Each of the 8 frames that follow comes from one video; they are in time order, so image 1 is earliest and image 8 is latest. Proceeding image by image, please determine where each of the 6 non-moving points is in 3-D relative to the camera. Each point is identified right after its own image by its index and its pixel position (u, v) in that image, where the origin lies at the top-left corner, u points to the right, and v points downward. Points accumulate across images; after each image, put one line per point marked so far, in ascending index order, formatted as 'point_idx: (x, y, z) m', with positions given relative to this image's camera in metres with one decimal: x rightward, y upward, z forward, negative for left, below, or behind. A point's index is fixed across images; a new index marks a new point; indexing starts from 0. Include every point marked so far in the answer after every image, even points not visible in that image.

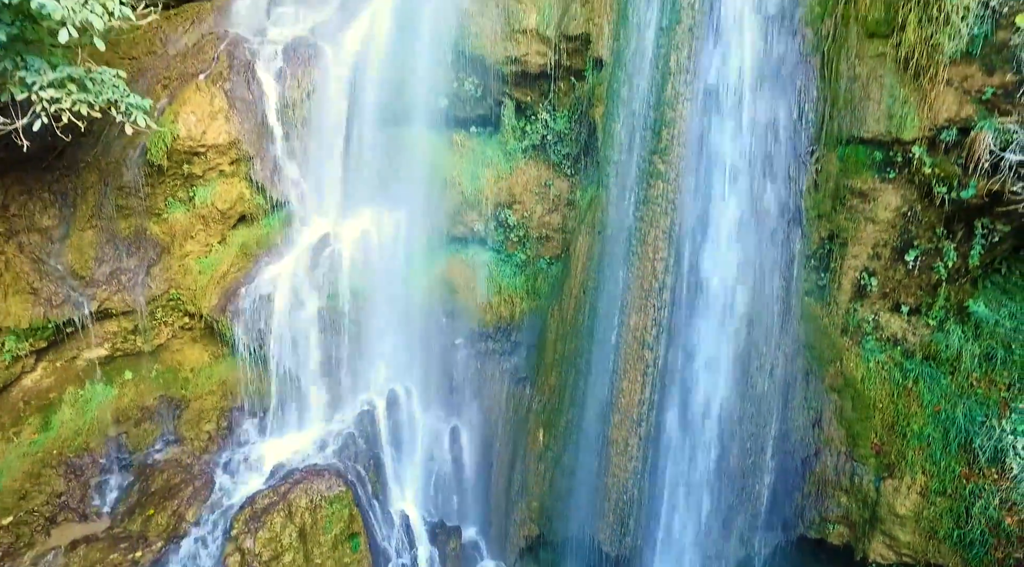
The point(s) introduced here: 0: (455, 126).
0: (-0.6, +1.7, +8.8) m
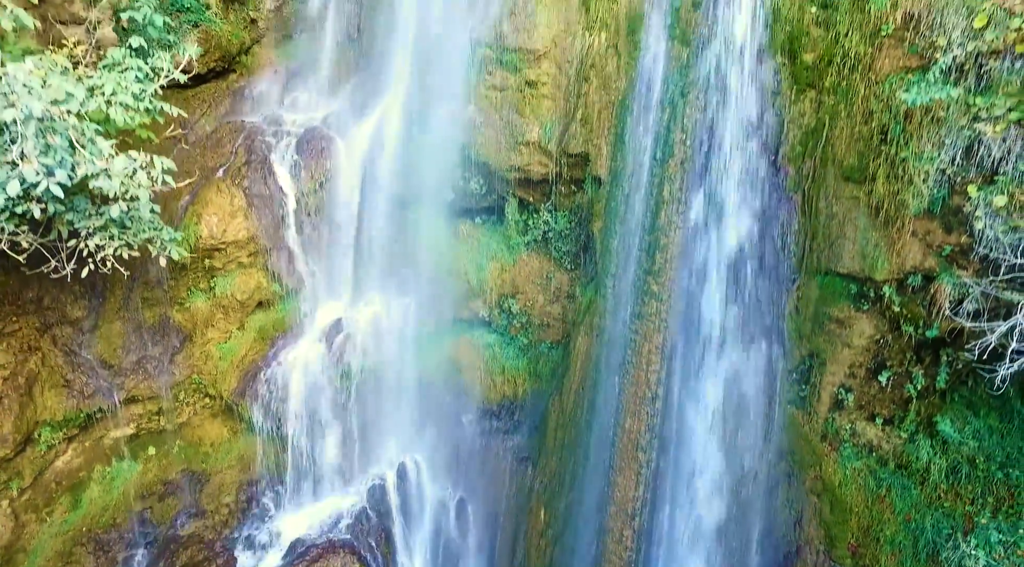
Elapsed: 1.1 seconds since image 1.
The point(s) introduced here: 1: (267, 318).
0: (-0.6, +0.8, +9.4) m
1: (-2.8, -0.3, +9.2) m
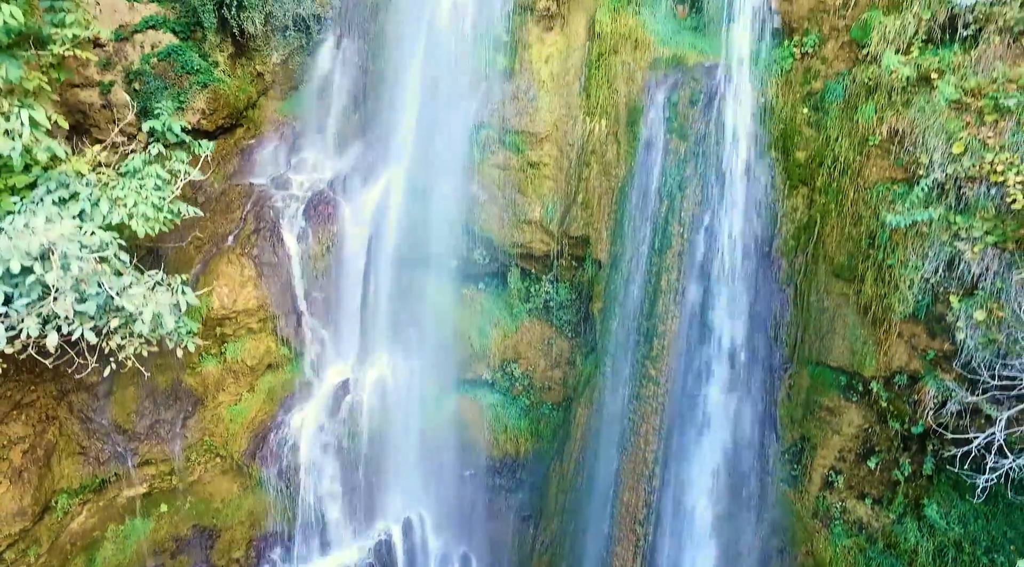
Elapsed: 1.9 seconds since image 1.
0: (-0.6, 0.0, +9.6) m
1: (-2.8, -1.1, +9.5) m
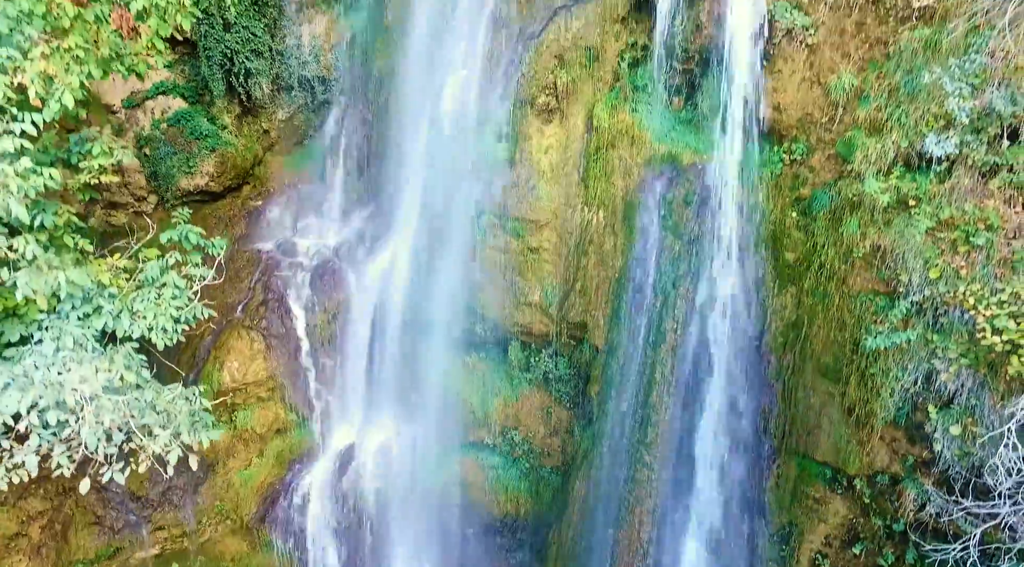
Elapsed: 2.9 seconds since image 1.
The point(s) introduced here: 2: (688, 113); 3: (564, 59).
0: (-0.5, -0.8, +10.0) m
1: (-2.8, -1.9, +9.8) m
2: (+1.6, +1.7, +7.5) m
3: (+0.5, +2.2, +8.2) m
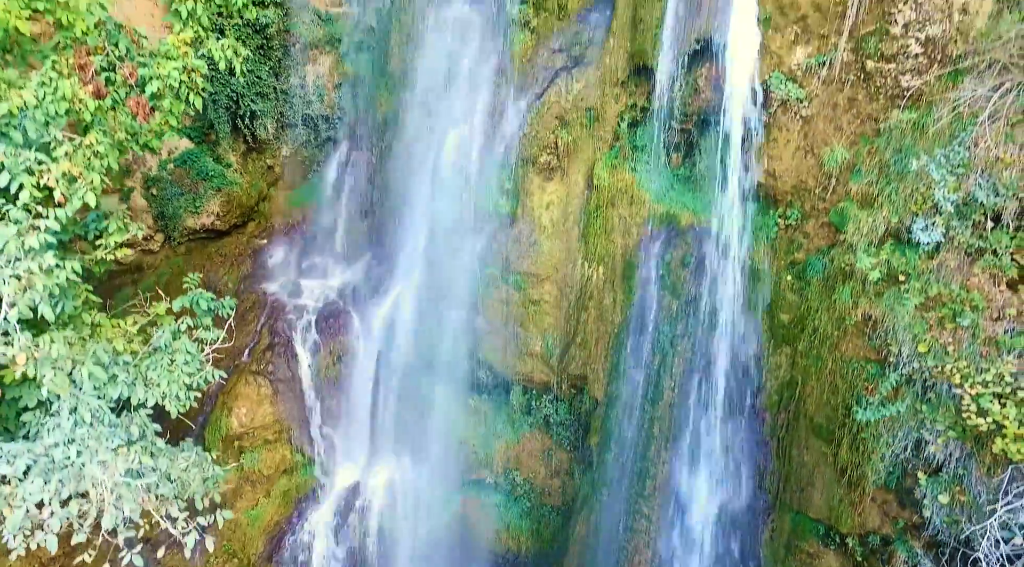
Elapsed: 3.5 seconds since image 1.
0: (-0.5, -1.4, +10.2) m
1: (-2.7, -2.5, +10.0) m
2: (+1.6, +1.1, +7.7) m
3: (+0.5, +1.6, +8.4) m
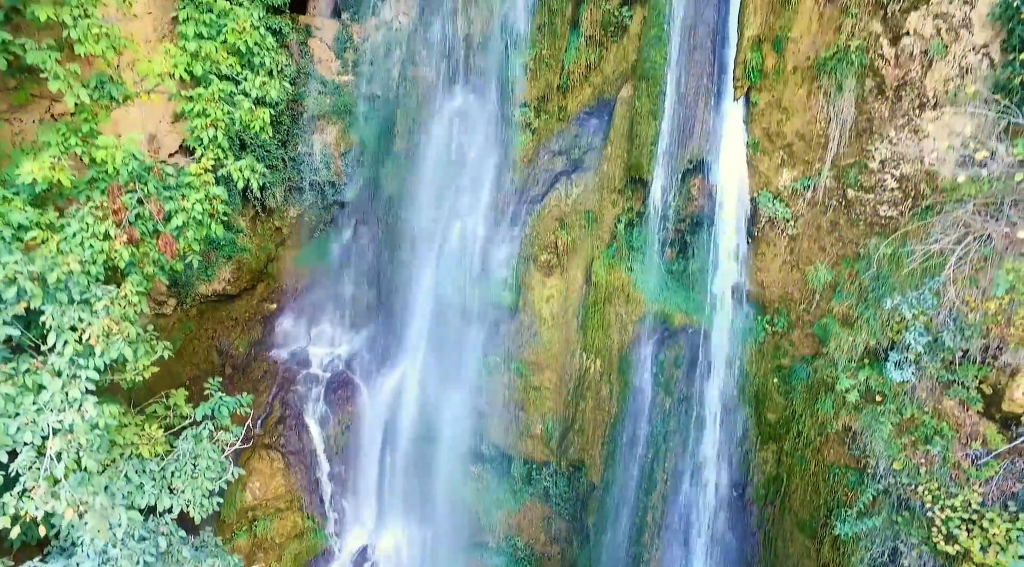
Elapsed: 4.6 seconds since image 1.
0: (-0.5, -2.3, +10.6) m
1: (-2.7, -3.4, +10.5) m
2: (+1.7, +0.1, +8.1) m
3: (+0.6, +0.7, +8.8) m
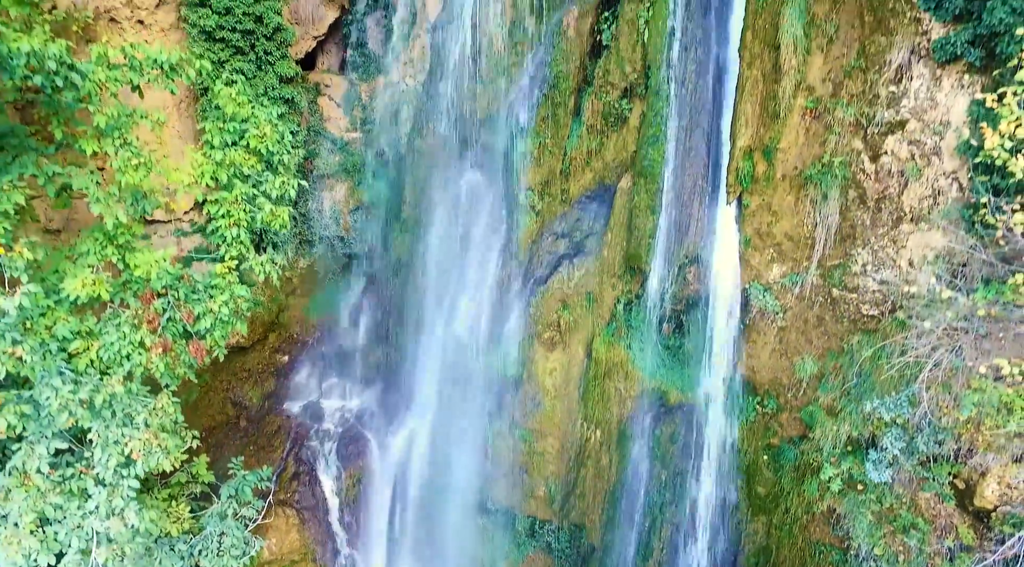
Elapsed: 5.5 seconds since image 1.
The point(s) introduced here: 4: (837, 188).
0: (-0.5, -3.2, +11.1) m
1: (-2.7, -4.3, +11.0) m
2: (+1.7, -0.7, +8.6) m
3: (+0.6, -0.2, +9.3) m
4: (+2.9, +0.8, +7.2) m
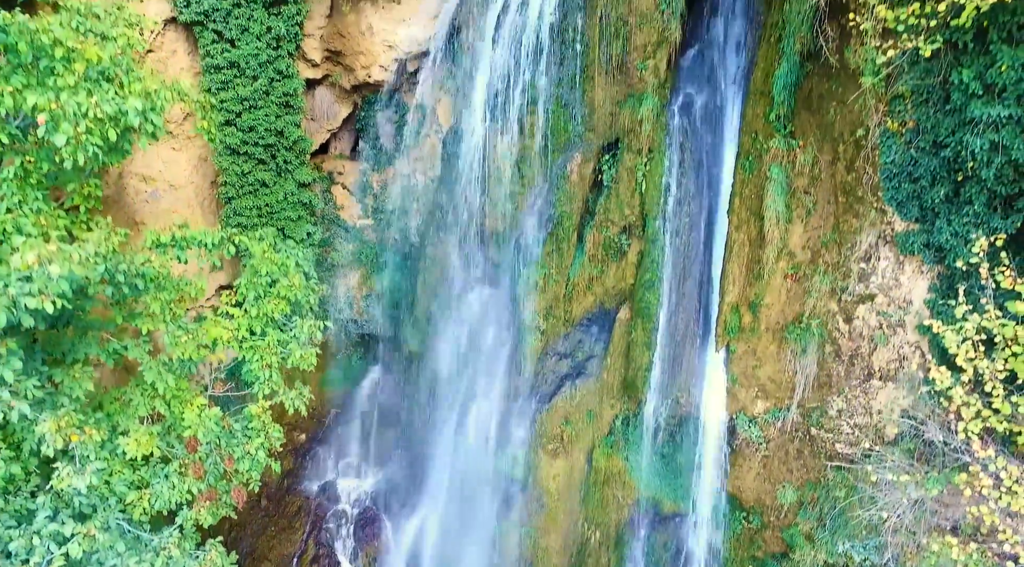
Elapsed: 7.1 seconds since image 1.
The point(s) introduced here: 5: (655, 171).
0: (-0.4, -4.5, +11.9) m
1: (-2.6, -5.7, +11.7) m
2: (+1.8, -2.1, +9.4) m
3: (+0.7, -1.6, +10.1) m
4: (+3.0, -0.6, +8.0) m
5: (+1.5, +1.2, +8.8) m
